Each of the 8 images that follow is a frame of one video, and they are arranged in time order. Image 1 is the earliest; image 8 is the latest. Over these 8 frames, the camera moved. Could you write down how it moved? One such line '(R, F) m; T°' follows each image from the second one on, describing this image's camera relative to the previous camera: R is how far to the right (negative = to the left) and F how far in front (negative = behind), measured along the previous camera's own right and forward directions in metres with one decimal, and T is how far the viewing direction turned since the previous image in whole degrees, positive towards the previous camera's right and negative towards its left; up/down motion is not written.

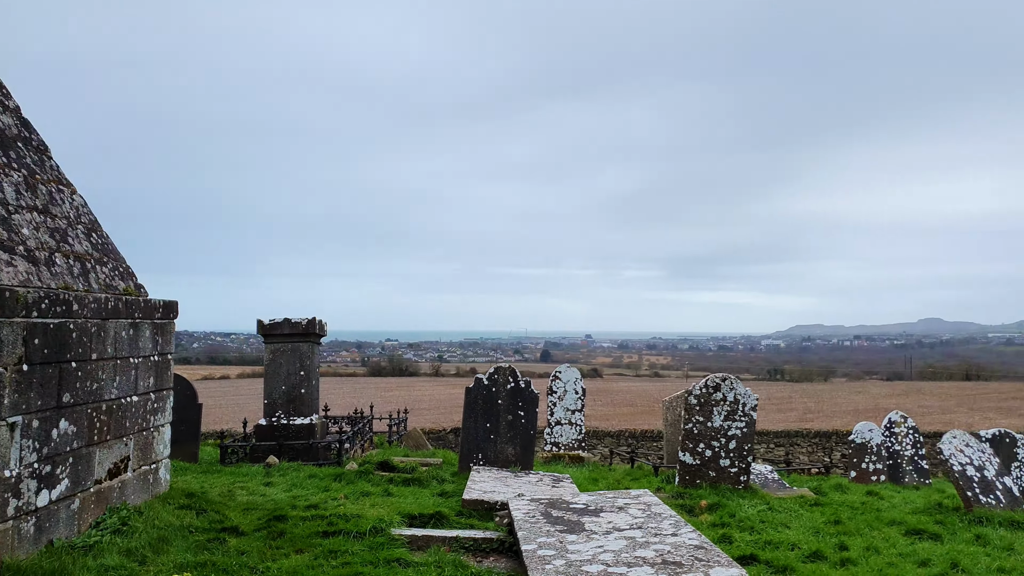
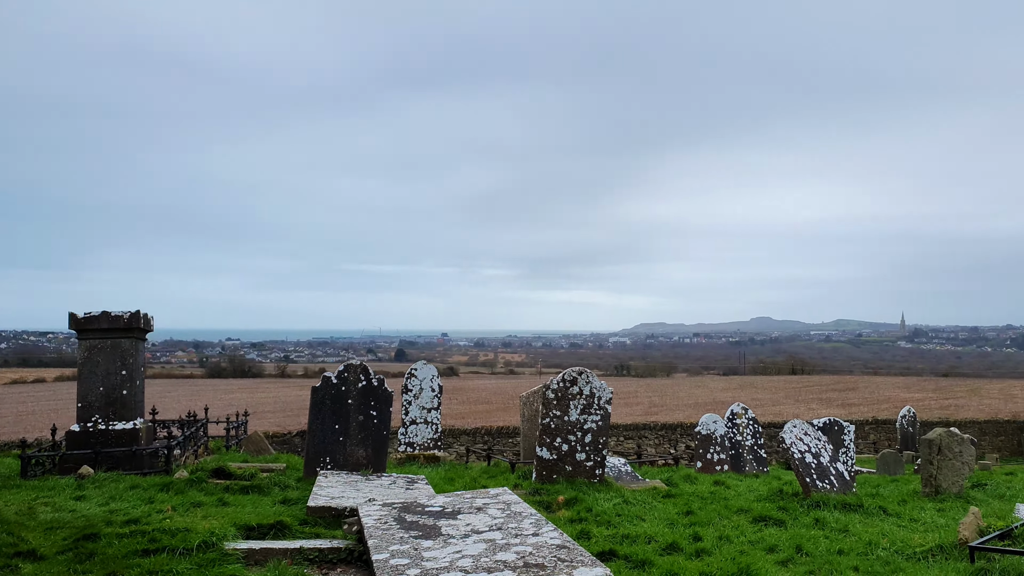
(0.0, +0.5) m; +13°
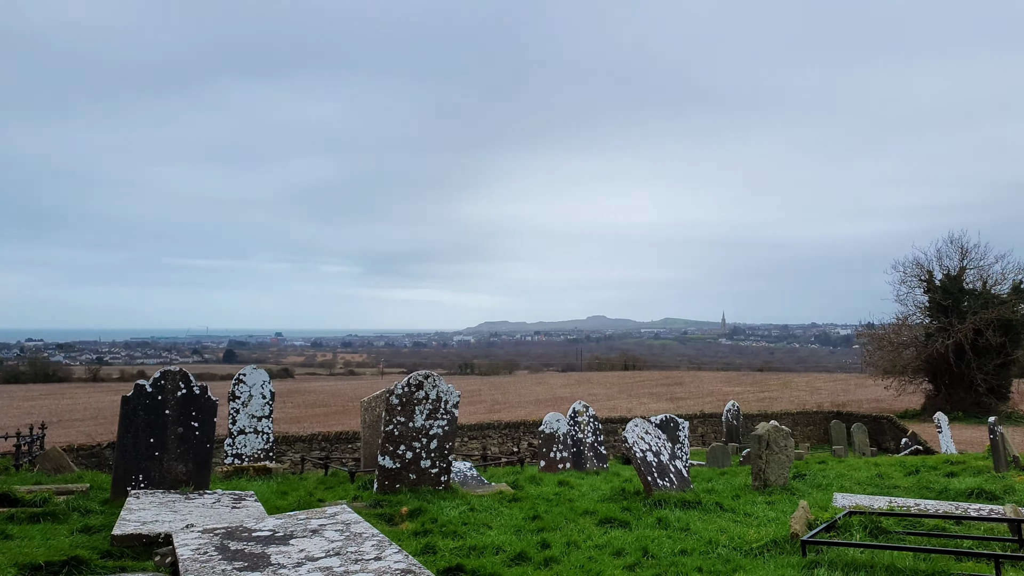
(0.0, +0.4) m; +14°
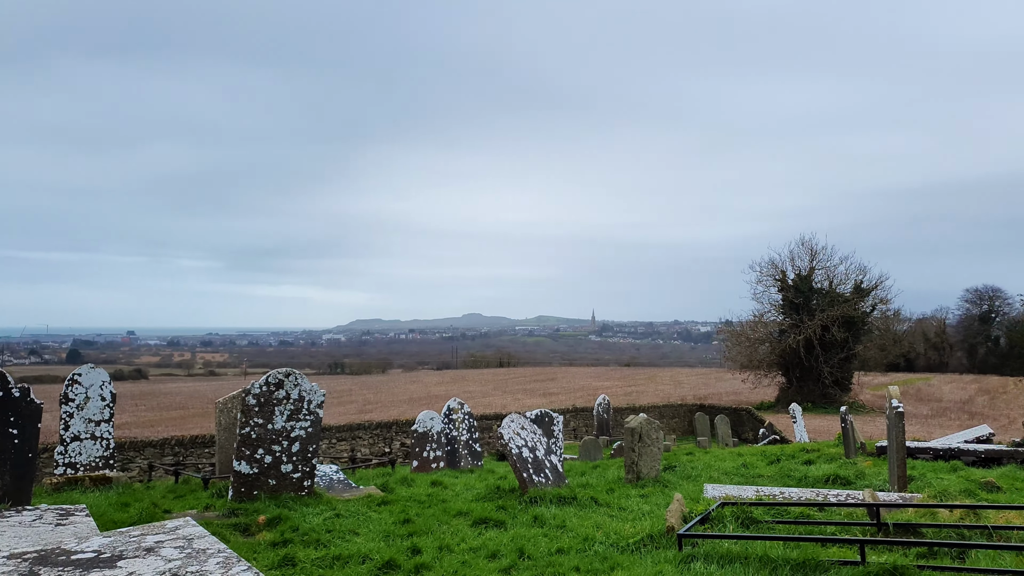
(0.0, +0.3) m; +11°
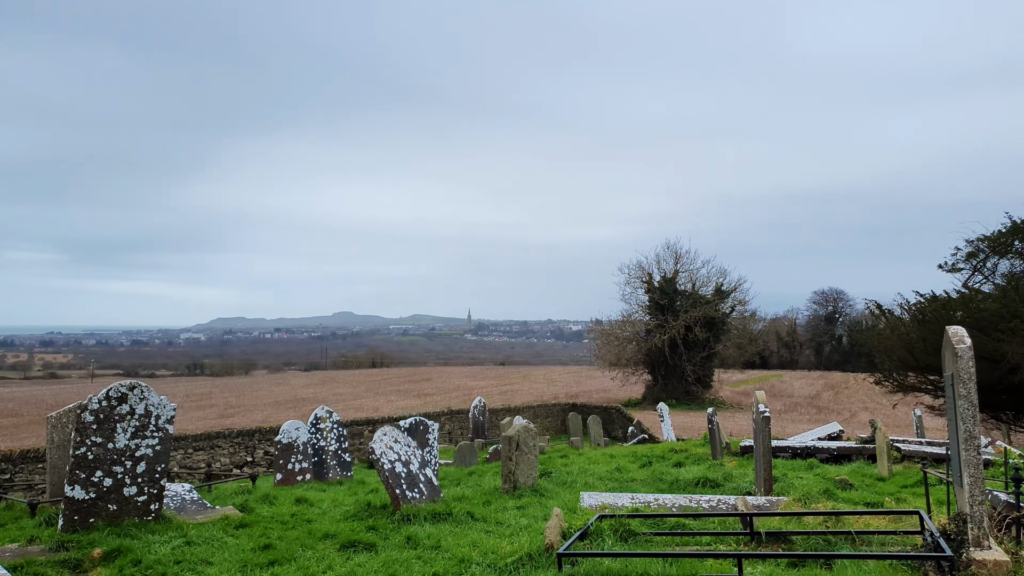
(0.0, +0.3) m; +11°
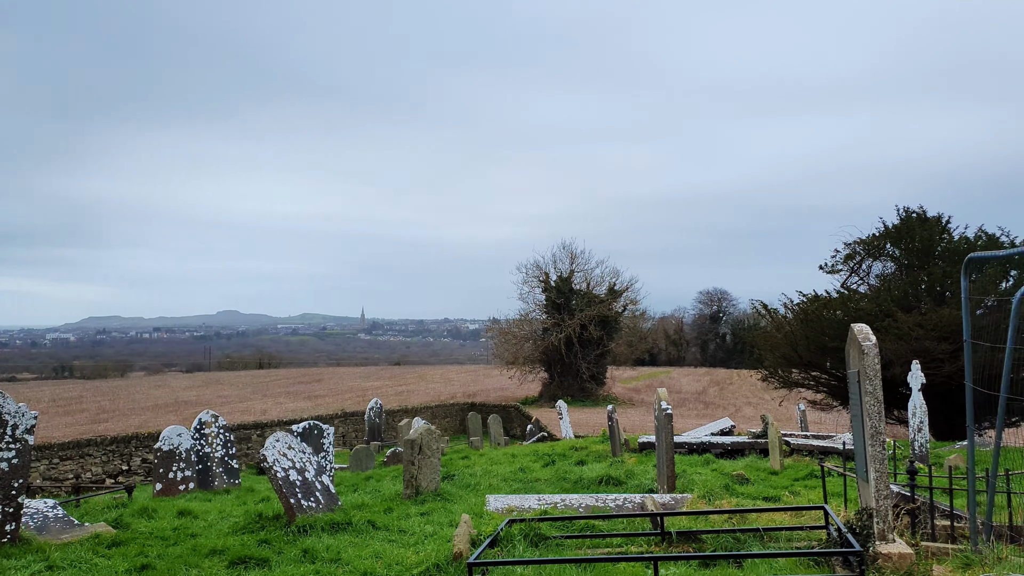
(0.0, +0.2) m; +9°
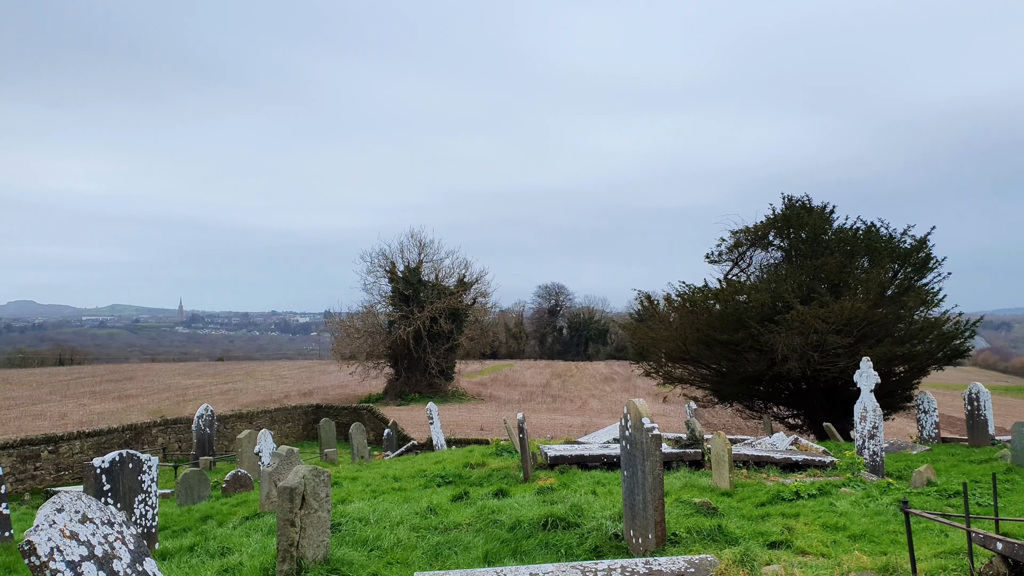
(-0.5, +1.6) m; +14°
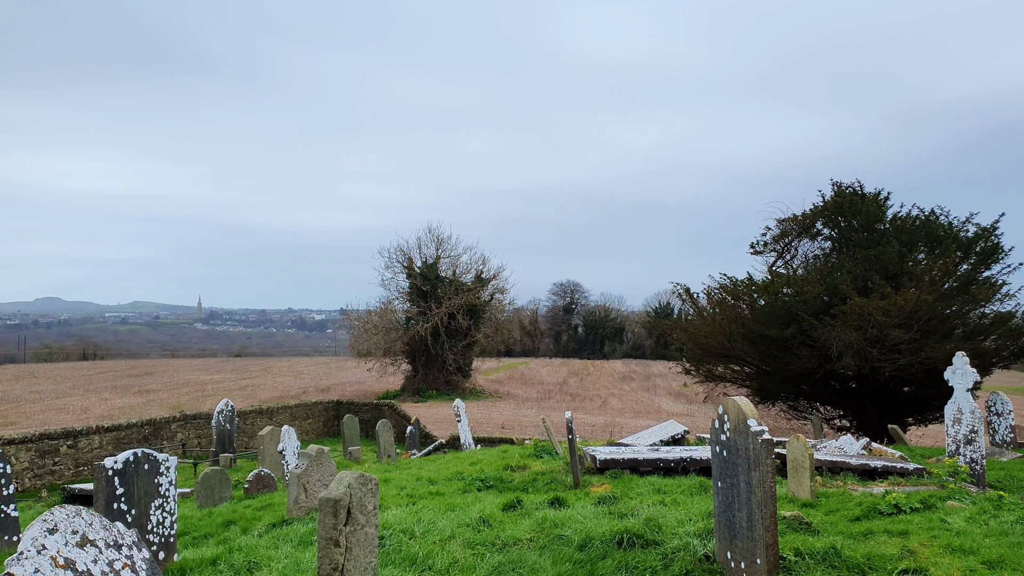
(-0.3, +0.6) m; -1°
